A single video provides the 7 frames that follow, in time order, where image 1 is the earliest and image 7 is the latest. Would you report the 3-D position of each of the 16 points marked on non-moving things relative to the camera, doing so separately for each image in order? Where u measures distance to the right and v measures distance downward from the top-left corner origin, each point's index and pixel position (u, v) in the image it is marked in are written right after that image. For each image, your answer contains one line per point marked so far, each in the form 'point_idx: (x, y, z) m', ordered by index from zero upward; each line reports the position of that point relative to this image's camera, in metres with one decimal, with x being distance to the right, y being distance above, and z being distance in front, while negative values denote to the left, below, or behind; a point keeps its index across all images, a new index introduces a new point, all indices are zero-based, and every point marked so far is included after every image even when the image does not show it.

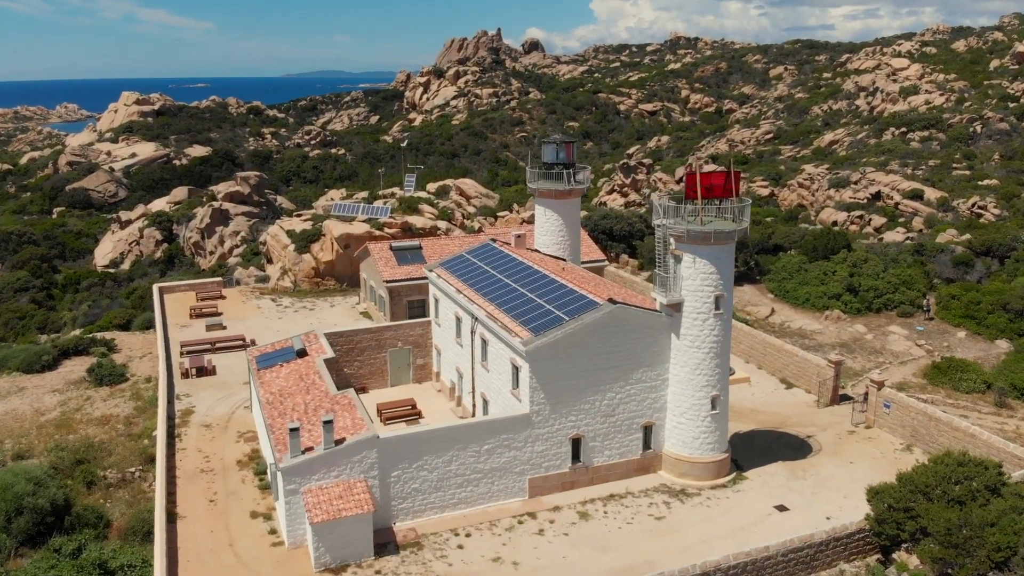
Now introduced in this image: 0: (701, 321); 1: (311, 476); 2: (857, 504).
0: (+5.2, -0.9, +20.0) m
1: (-4.8, -4.5, +17.6) m
2: (+9.4, -5.9, +19.9) m
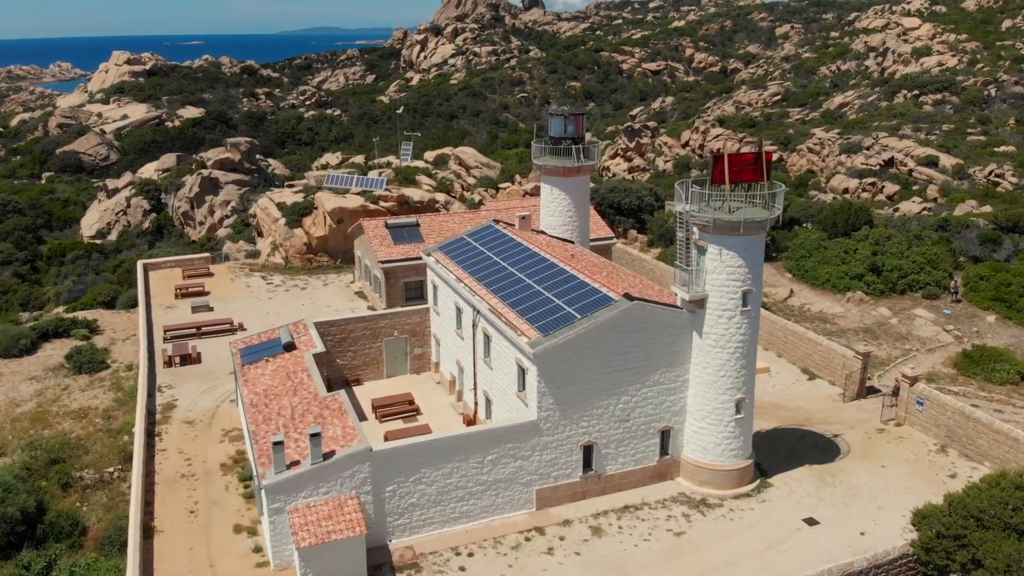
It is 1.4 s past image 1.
0: (+5.3, -0.8, +18.2) m
1: (-4.7, -4.5, +16.0) m
2: (+9.5, -5.7, +18.3) m
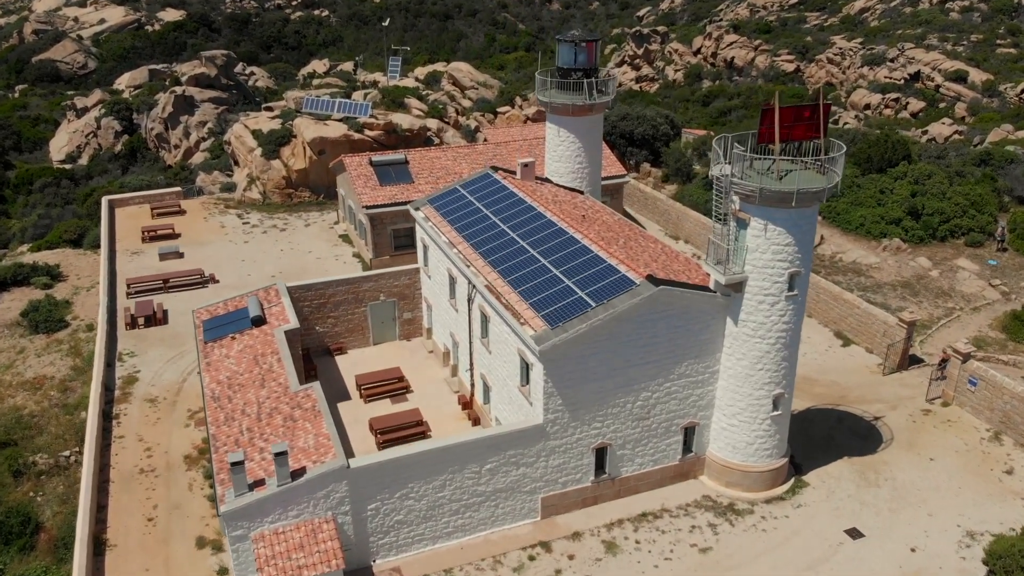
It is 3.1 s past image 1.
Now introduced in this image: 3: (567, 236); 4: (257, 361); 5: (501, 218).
0: (+5.4, -0.4, +15.4) m
1: (-4.7, -4.3, +13.6) m
2: (+9.6, -5.2, +16.1) m
3: (+1.3, +1.3, +17.8) m
4: (-6.2, -1.8, +17.7) m
5: (-0.3, +1.9, +19.7) m
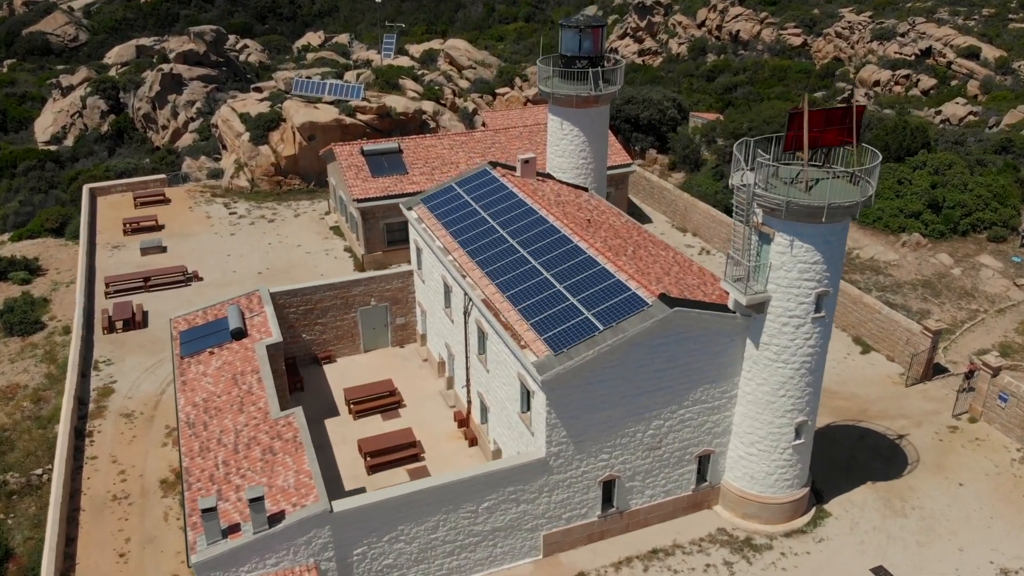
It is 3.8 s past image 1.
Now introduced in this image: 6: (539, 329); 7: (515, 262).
0: (+5.4, -0.8, +14.0) m
1: (-4.7, -4.8, +12.4) m
2: (+9.5, -5.6, +14.9) m
3: (+1.3, +0.9, +16.4) m
4: (-6.2, -2.1, +16.4) m
5: (-0.3, +1.7, +18.3) m
6: (+0.5, -0.8, +14.3) m
7: (+0.1, +0.6, +16.6) m
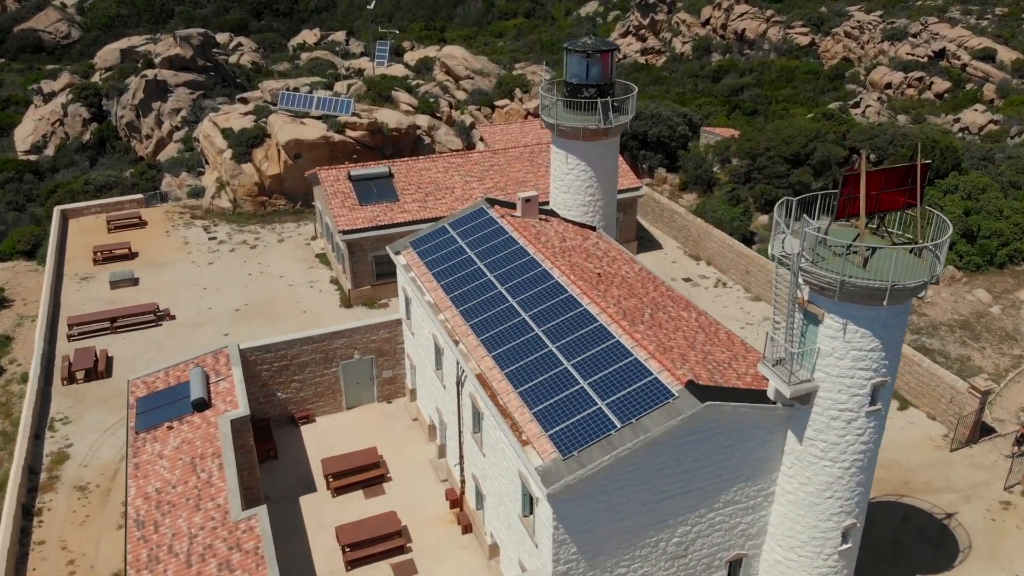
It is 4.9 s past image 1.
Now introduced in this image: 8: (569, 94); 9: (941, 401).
0: (+5.4, -2.2, +11.9) m
1: (-4.7, -6.2, +10.4) m
2: (+9.5, -7.0, +12.9) m
3: (+1.3, -0.4, +14.2) m
4: (-6.2, -3.5, +14.3) m
5: (-0.3, +0.3, +16.1) m
6: (+0.5, -2.2, +12.2) m
7: (+0.1, -0.8, +14.5) m
8: (+1.4, +5.0, +18.5) m
9: (+11.2, -2.9, +19.2) m
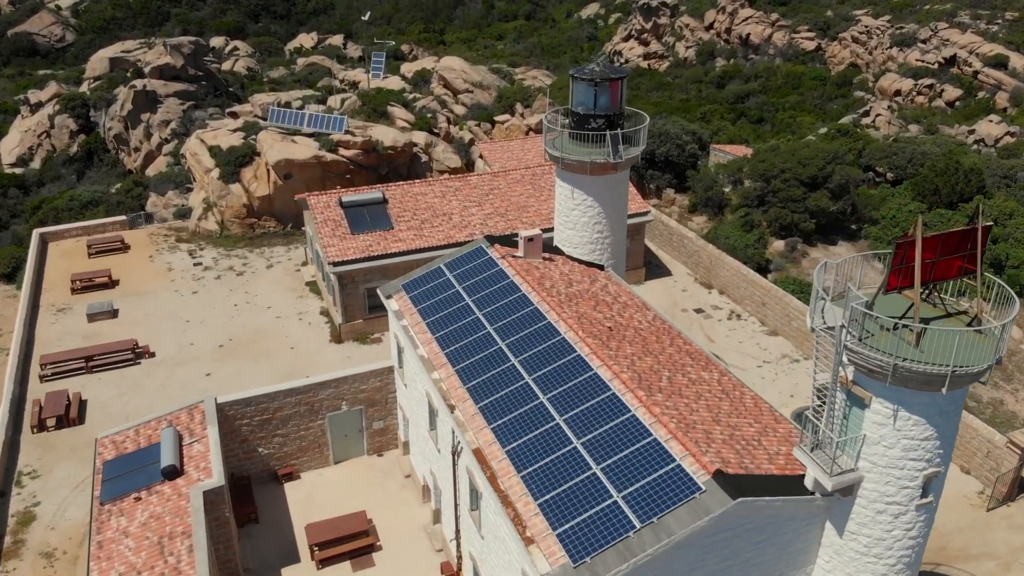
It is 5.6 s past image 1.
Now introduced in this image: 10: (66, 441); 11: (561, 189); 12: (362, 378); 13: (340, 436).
0: (+5.4, -3.3, +10.4) m
1: (-4.6, -7.3, +8.9) m
2: (+9.6, -8.1, +11.4) m
3: (+1.4, -1.5, +12.8) m
4: (-6.1, -4.6, +12.8) m
5: (-0.3, -0.8, +14.7) m
6: (+0.6, -3.3, +10.7) m
7: (+0.1, -1.9, +13.0) m
8: (+1.5, +3.9, +17.1) m
9: (+11.3, -4.0, +17.8) m
10: (-11.8, -4.0, +19.4) m
11: (+1.2, +2.4, +17.7) m
12: (-3.5, -2.2, +17.5) m
13: (-4.2, -3.6, +17.9) m
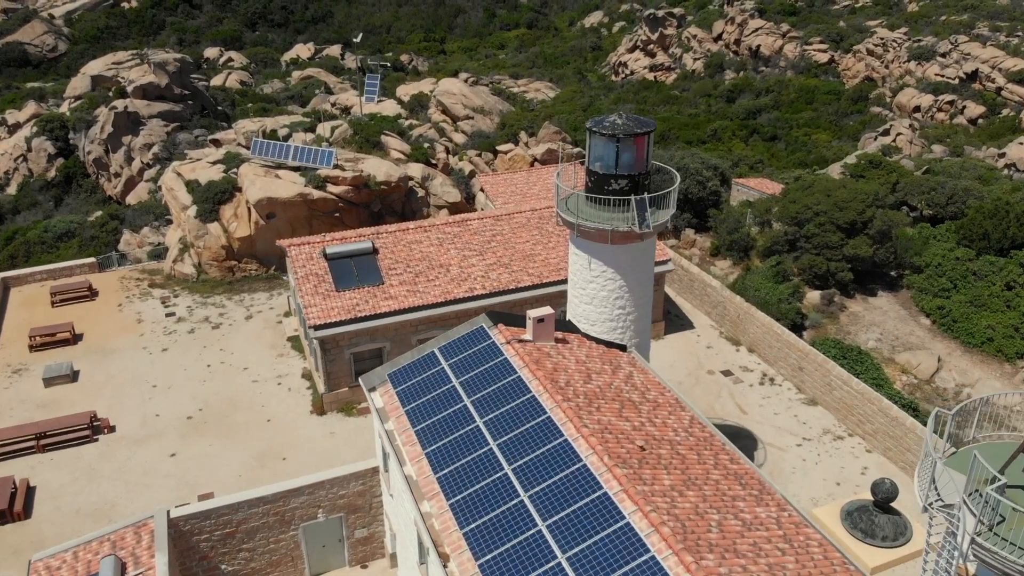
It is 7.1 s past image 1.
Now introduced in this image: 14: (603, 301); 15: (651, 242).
0: (+5.5, -5.0, +7.8) m
1: (-4.5, -9.1, +6.3) m
2: (+9.7, -9.9, +8.8) m
3: (+1.5, -3.3, +10.2) m
4: (-6.0, -6.3, +10.2) m
5: (-0.2, -2.6, +12.1) m
6: (+0.7, -5.1, +8.1) m
7: (+0.2, -3.7, +10.4) m
8: (+1.6, +2.1, +14.5) m
9: (+11.4, -5.8, +15.1) m
10: (-11.7, -5.8, +16.8) m
11: (+1.3, +0.6, +15.1) m
12: (-3.4, -4.0, +14.8) m
13: (-4.0, -5.4, +15.3) m
14: (+1.9, -0.3, +15.1) m
15: (+2.9, +0.9, +14.8) m
